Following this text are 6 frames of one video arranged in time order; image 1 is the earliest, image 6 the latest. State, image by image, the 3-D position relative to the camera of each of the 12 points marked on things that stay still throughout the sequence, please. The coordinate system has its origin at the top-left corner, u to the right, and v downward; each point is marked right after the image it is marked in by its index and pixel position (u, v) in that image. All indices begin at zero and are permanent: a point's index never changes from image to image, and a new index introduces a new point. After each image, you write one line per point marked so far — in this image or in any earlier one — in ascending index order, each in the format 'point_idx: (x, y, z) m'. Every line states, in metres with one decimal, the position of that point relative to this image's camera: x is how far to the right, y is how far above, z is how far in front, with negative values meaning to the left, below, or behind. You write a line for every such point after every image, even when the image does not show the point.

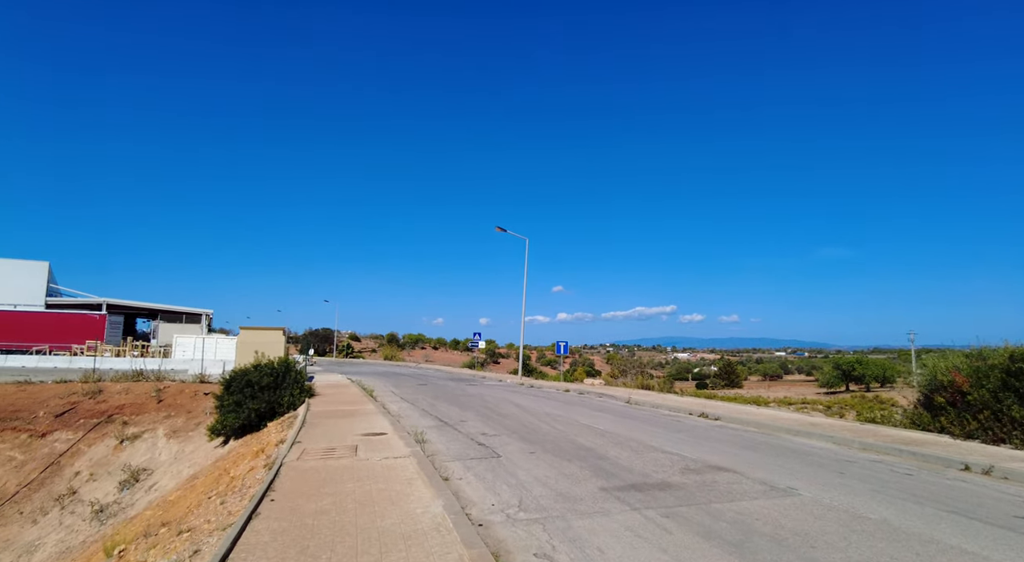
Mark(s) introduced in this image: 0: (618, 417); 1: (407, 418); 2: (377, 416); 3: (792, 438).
0: (+2.6, -3.4, +13.9) m
1: (-2.6, -3.4, +13.7) m
2: (-3.4, -3.4, +14.0) m
3: (+5.6, -3.1, +11.1) m
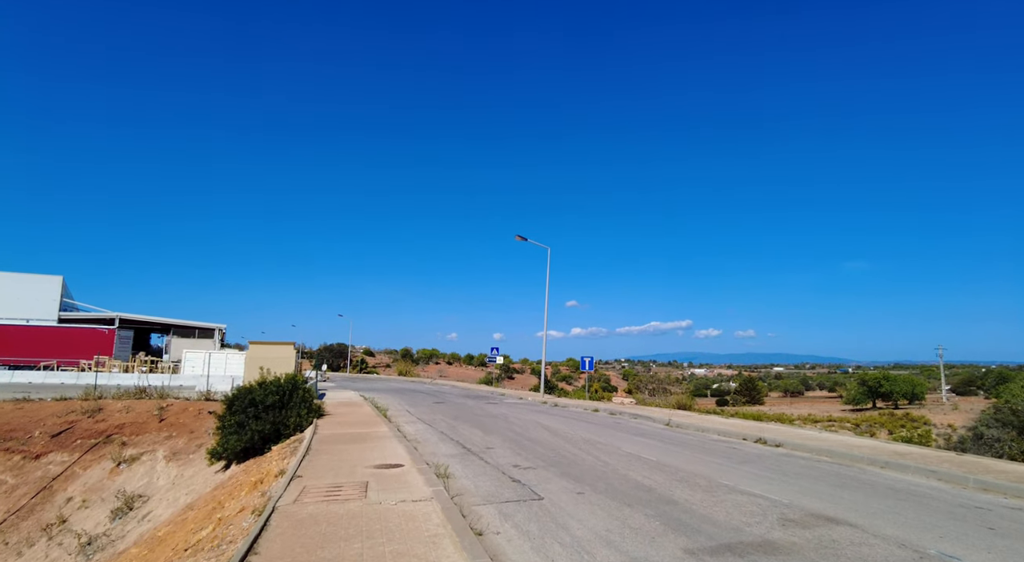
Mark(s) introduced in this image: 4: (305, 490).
0: (+3.3, -3.6, +12.1) m
1: (-1.9, -3.6, +12.1) m
2: (-2.7, -3.6, +12.5) m
3: (+6.2, -3.2, +9.3) m
4: (-2.9, -2.9, +7.7) m
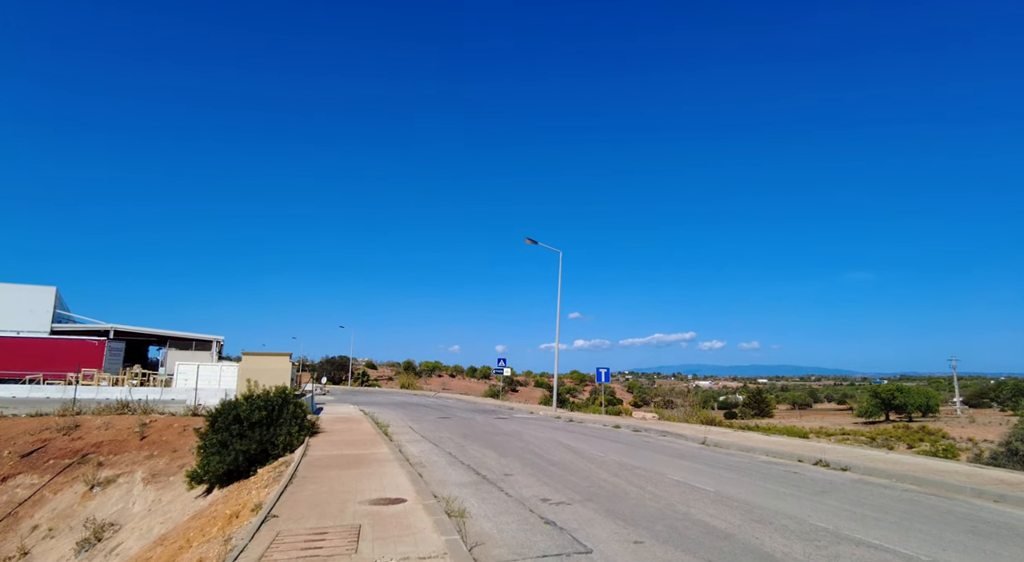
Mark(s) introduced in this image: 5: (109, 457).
0: (+3.7, -3.5, +10.3) m
1: (-1.5, -3.5, +10.3) m
2: (-2.3, -3.6, +10.7) m
3: (+6.6, -3.0, +7.5) m
4: (-2.5, -2.8, +5.9) m
5: (-13.9, -6.1, +19.1) m
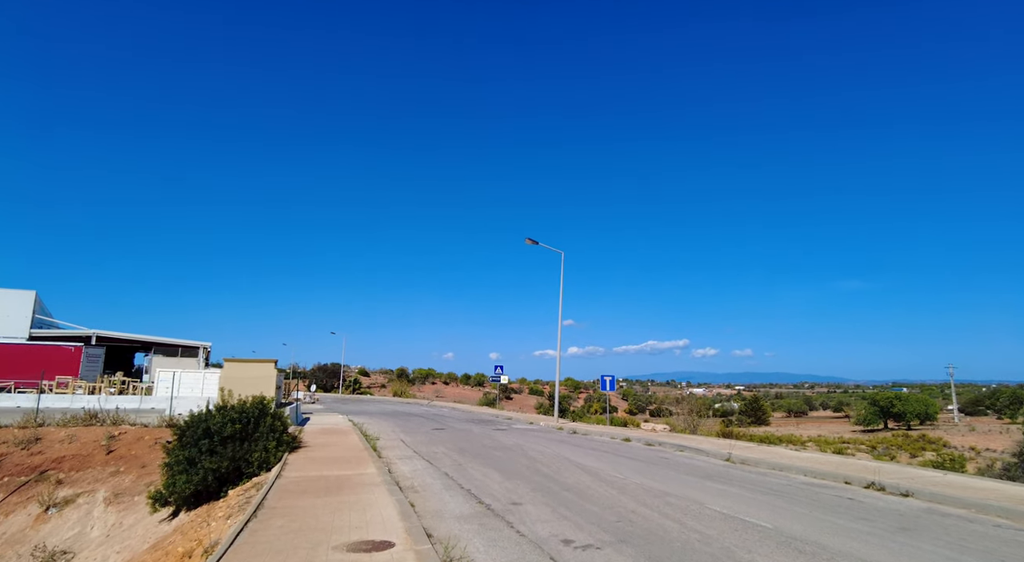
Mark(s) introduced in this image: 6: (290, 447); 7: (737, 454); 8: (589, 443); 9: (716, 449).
0: (+3.9, -3.4, +8.9) m
1: (-1.4, -3.4, +8.7) m
2: (-2.2, -3.5, +9.1) m
3: (+6.8, -2.9, +6.0) m
4: (-2.3, -2.6, +4.4) m
5: (-13.9, -6.1, +17.4) m
6: (-6.1, -4.6, +15.3) m
7: (+5.5, -4.3, +13.7) m
8: (+2.4, -5.2, +17.7) m
9: (+5.4, -4.4, +14.6) m
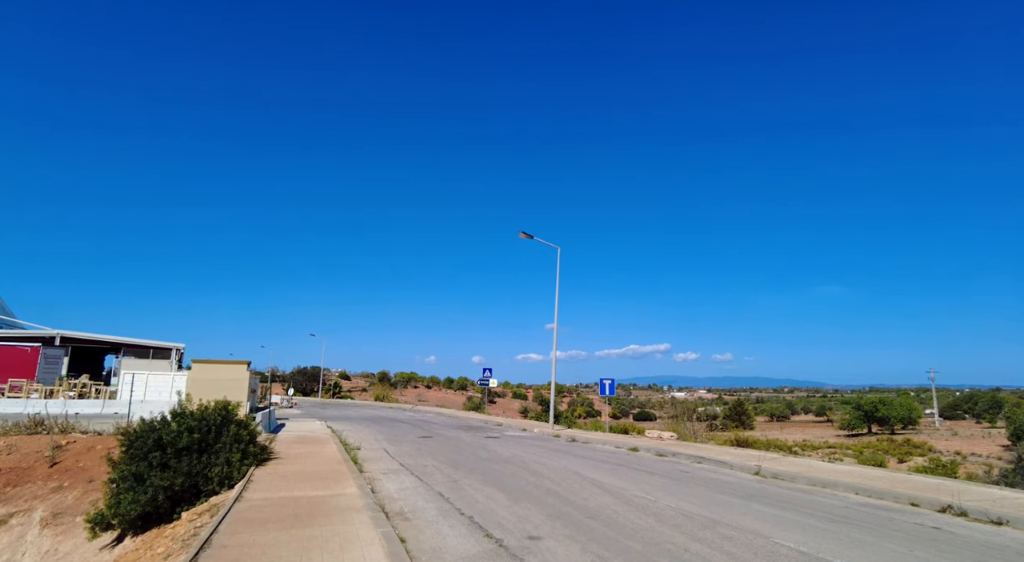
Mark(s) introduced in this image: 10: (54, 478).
0: (+4.0, -3.2, +7.3) m
1: (-1.2, -3.2, +7.0) m
2: (-2.0, -3.2, +7.4) m
3: (+7.0, -2.7, +4.6) m
4: (-2.0, -2.3, +2.6) m
5: (-14.0, -5.8, +15.3) m
6: (-6.2, -4.3, +13.5) m
7: (+5.6, -4.1, +12.2) m
8: (+2.3, -5.0, +16.0) m
9: (+5.4, -4.2, +13.1) m
10: (-13.0, -5.6, +15.7) m
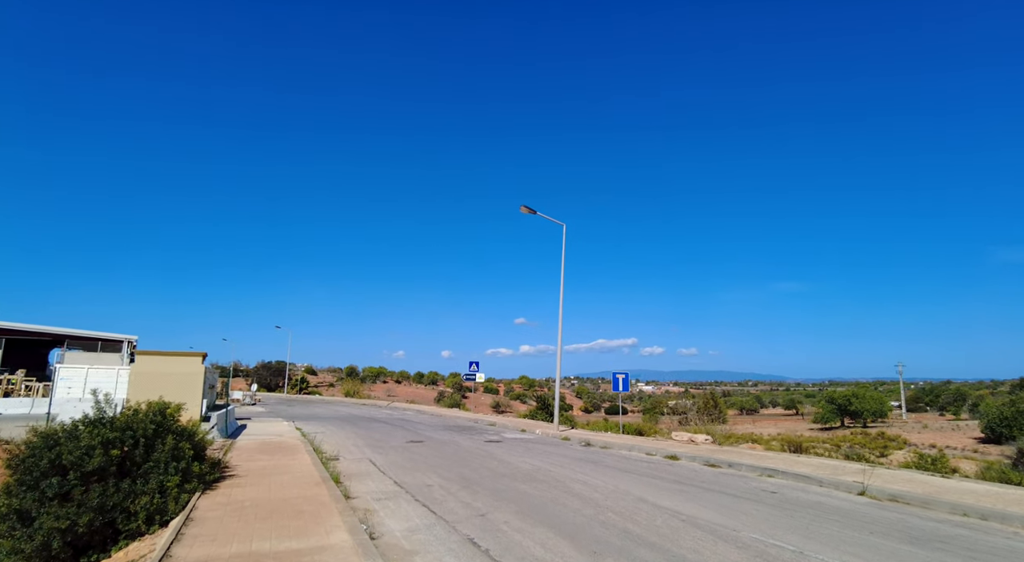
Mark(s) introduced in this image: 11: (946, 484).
0: (+4.9, -2.6, +4.6) m
1: (-0.3, -2.6, +4.0) m
2: (-1.1, -2.6, +4.3) m
3: (+8.1, -2.2, +2.0) m
4: (-0.8, -1.7, -0.4) m
5: (-13.5, -5.0, +11.5) m
6: (-5.6, -3.6, +10.2) m
7: (+6.2, -3.5, +9.5) m
8: (+2.7, -4.3, +13.2) m
9: (+5.9, -3.6, +10.4) m
10: (-12.6, -4.9, +12.1) m
11: (+7.3, -3.4, +9.3) m
